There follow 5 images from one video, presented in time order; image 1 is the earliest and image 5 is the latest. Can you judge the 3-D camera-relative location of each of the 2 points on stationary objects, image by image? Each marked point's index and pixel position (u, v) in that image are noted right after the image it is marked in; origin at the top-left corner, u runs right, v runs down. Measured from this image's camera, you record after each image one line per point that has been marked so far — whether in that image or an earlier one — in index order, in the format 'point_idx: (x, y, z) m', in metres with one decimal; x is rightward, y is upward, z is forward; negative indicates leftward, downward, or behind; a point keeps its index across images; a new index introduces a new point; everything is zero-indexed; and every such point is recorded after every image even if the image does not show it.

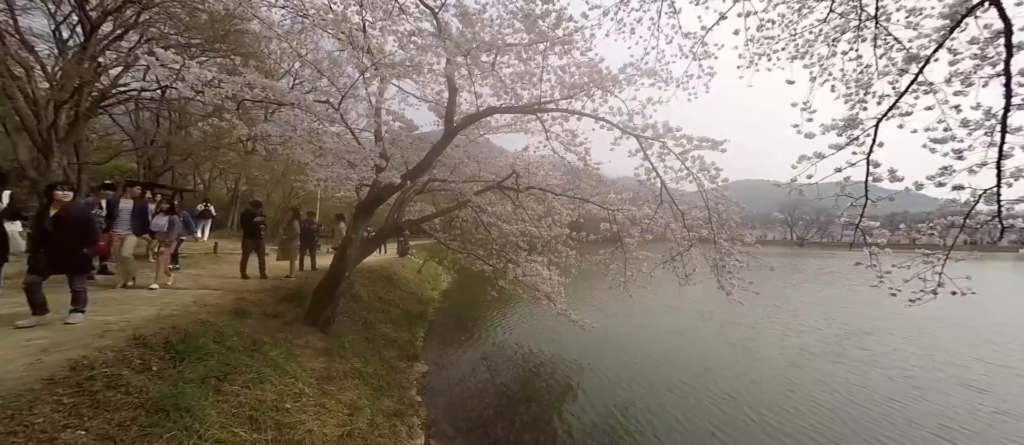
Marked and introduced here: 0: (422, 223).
0: (-1.5, 0.0, +6.0) m
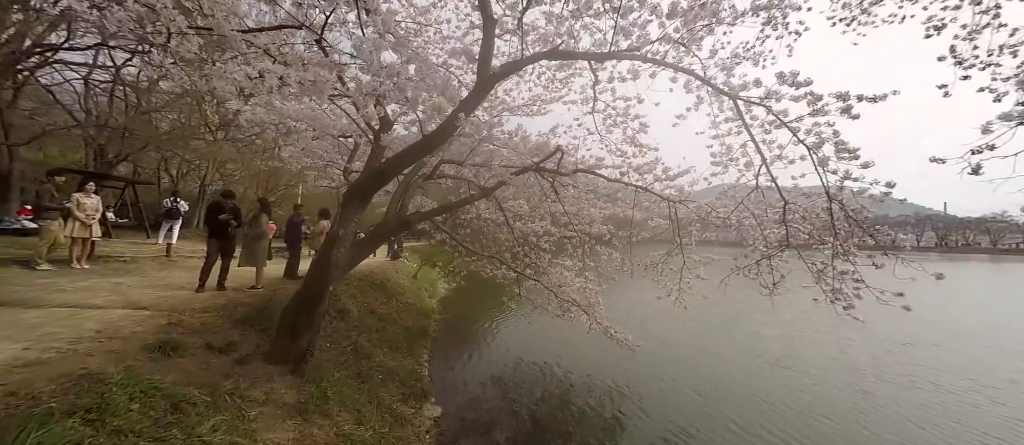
0: (-0.9, +0.1, +4.4) m
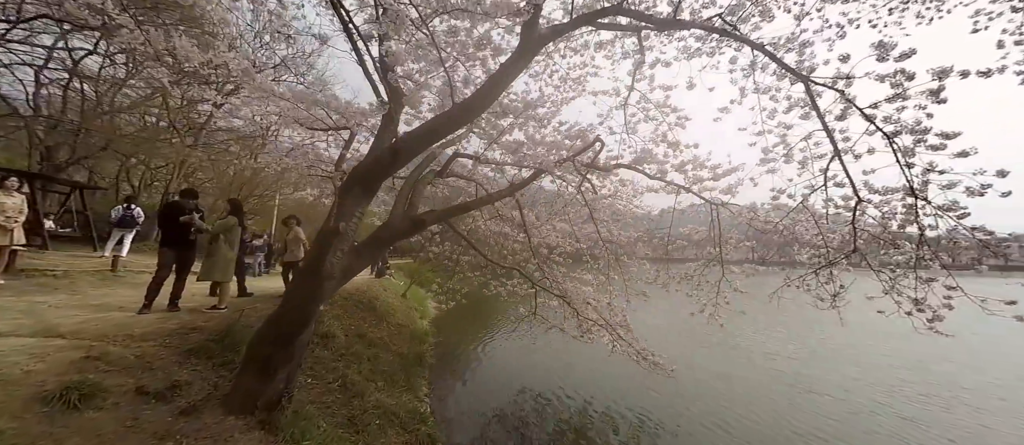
0: (-0.5, +0.1, +3.5) m
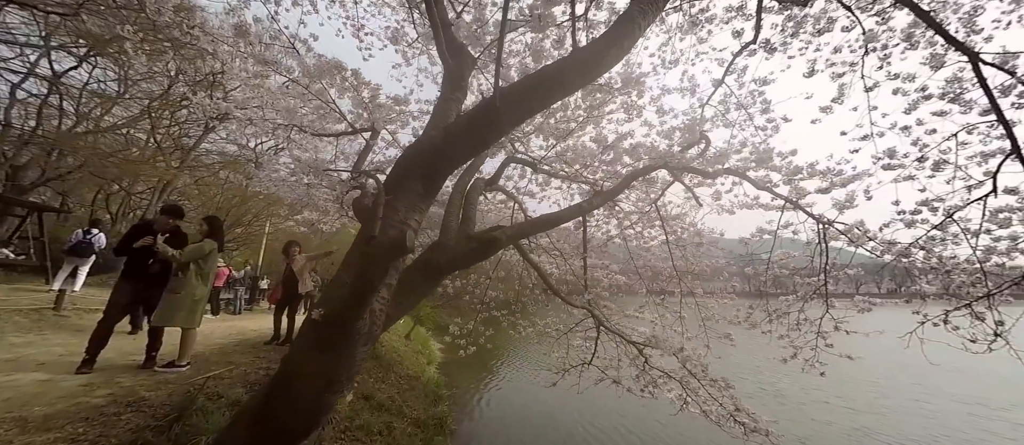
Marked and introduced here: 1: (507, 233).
0: (+0.2, -0.1, +2.4) m
1: (0.0, -0.1, +2.2) m
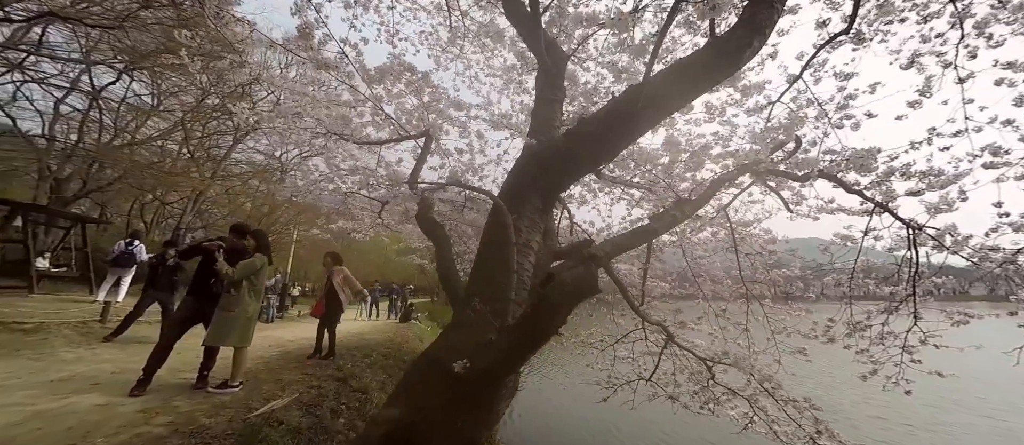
0: (+0.7, -0.1, +2.2) m
1: (+0.5, -0.2, +1.9) m
